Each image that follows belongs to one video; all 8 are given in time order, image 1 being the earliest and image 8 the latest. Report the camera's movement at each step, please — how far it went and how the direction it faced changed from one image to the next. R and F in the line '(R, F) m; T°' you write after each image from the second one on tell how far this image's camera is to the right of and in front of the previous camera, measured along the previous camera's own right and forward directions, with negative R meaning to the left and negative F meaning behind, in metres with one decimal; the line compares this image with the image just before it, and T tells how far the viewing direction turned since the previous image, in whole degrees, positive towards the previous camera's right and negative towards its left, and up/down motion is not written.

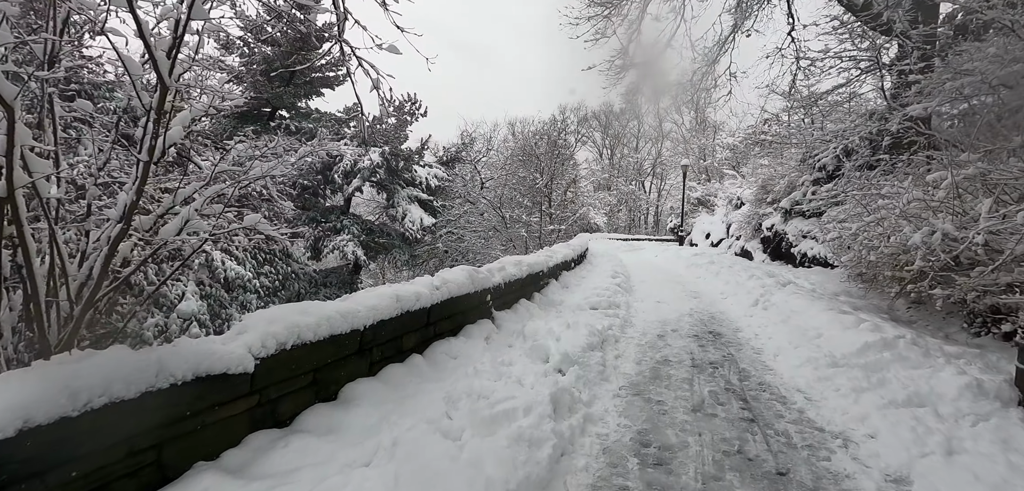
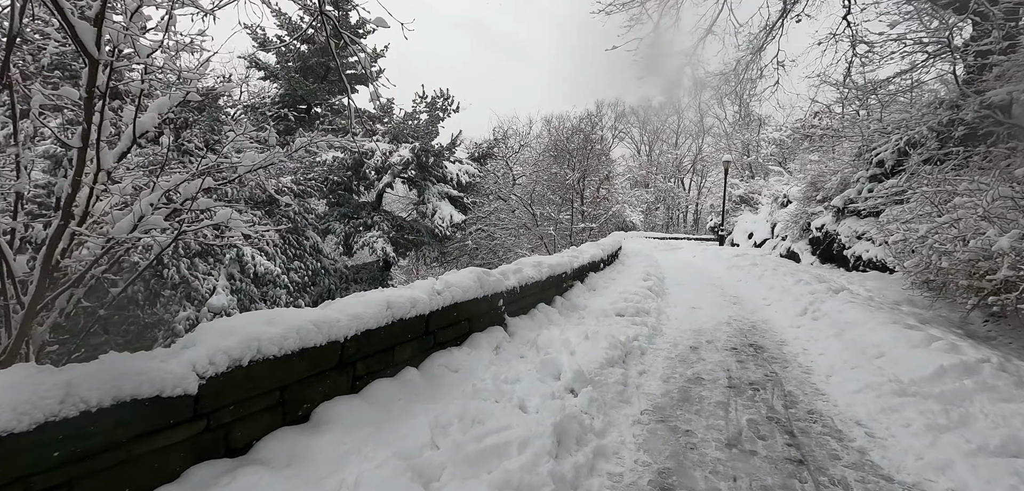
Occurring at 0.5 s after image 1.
(+0.1, +0.3) m; -4°
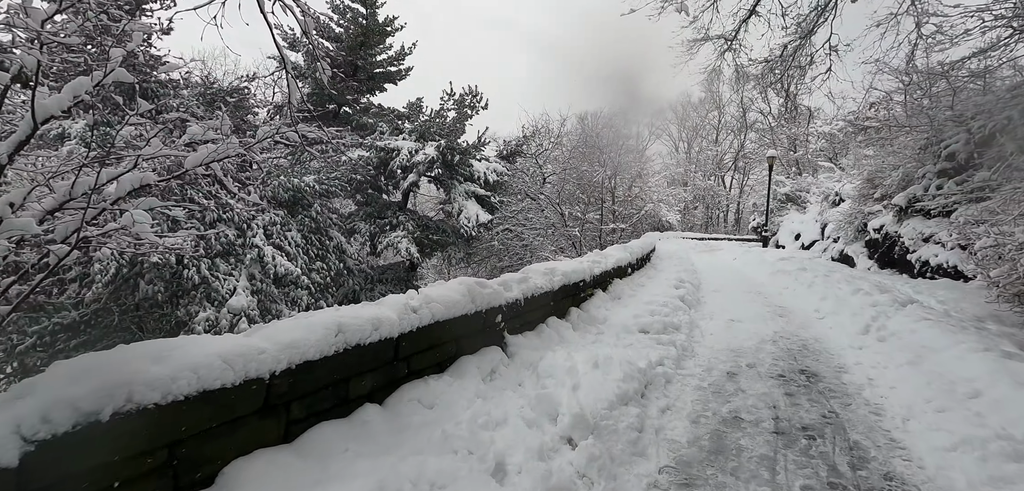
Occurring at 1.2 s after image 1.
(+0.2, +0.4) m; -4°
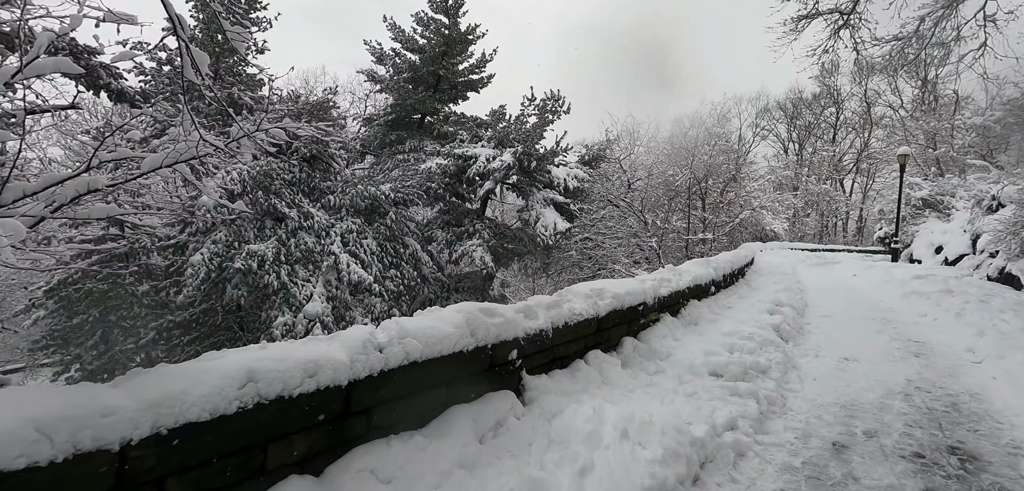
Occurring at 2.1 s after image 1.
(+0.3, +0.5) m; -11°
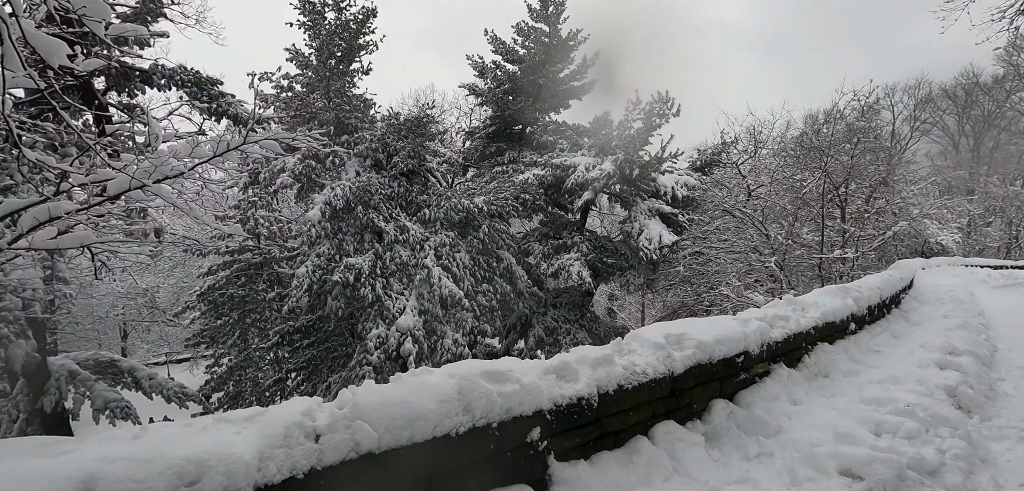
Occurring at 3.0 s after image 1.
(+0.3, +0.5) m; -13°
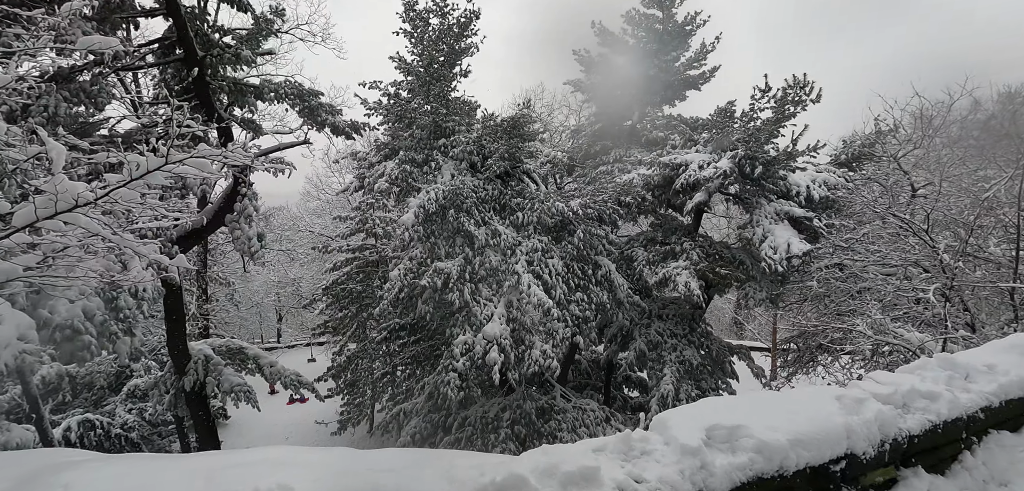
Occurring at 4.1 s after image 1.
(+0.4, +0.5) m; -14°
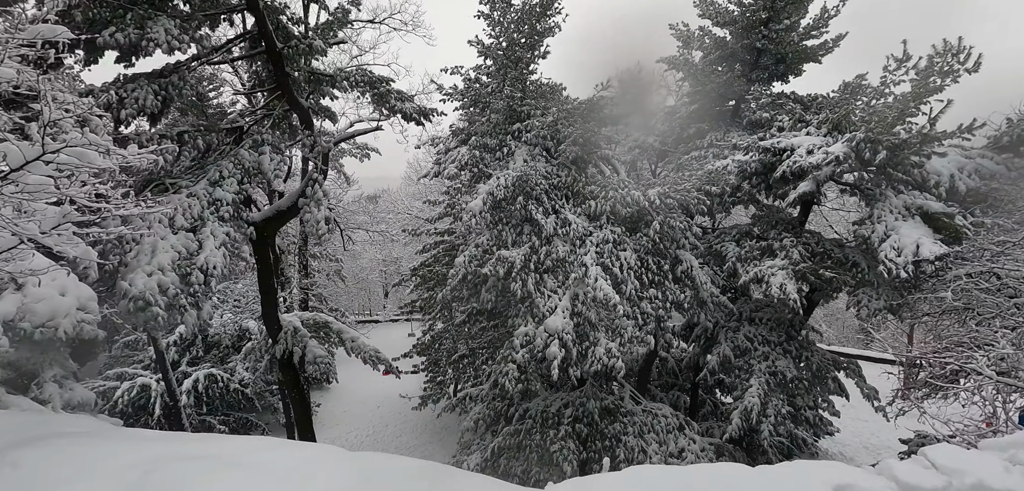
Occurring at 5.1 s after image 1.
(+0.6, +0.4) m; -12°
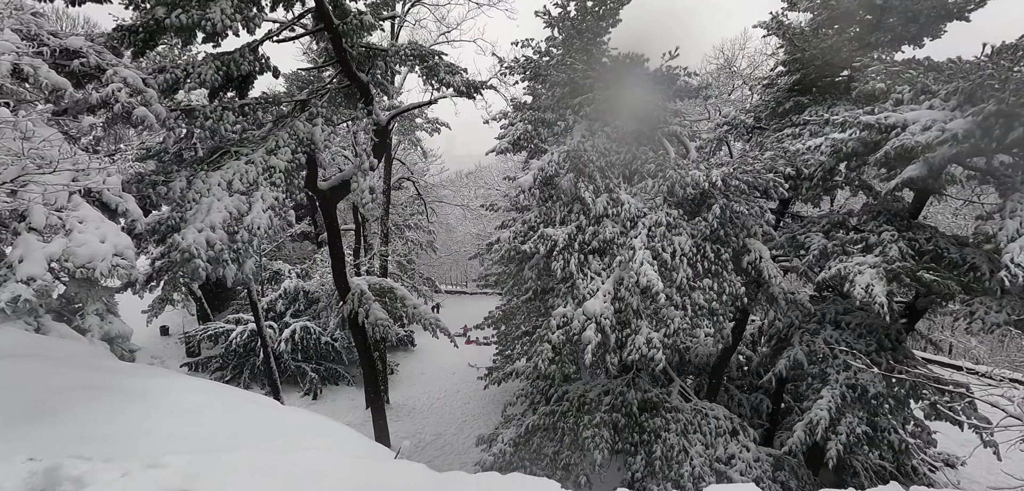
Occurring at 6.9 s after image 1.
(+1.0, +0.2) m; -12°
